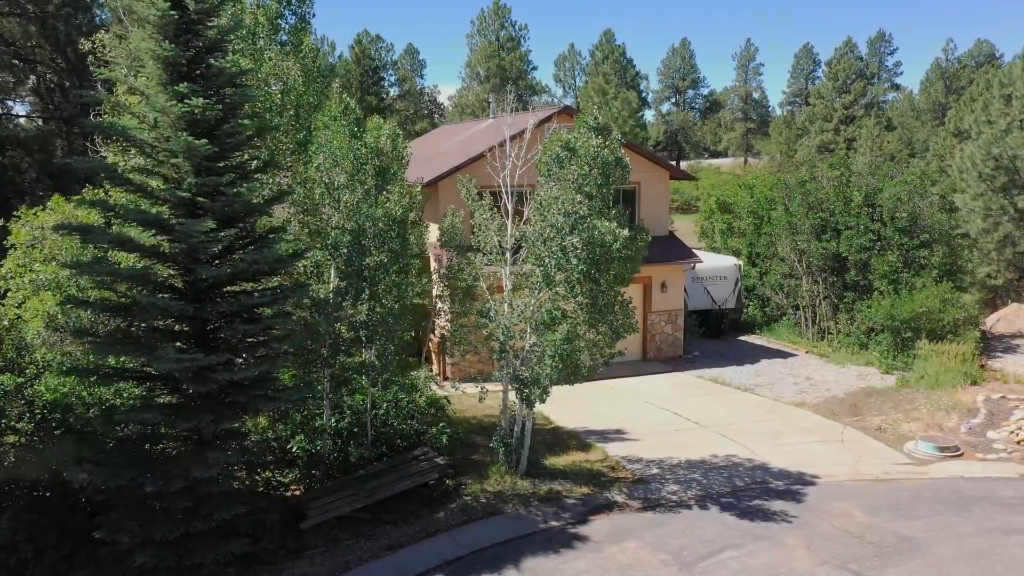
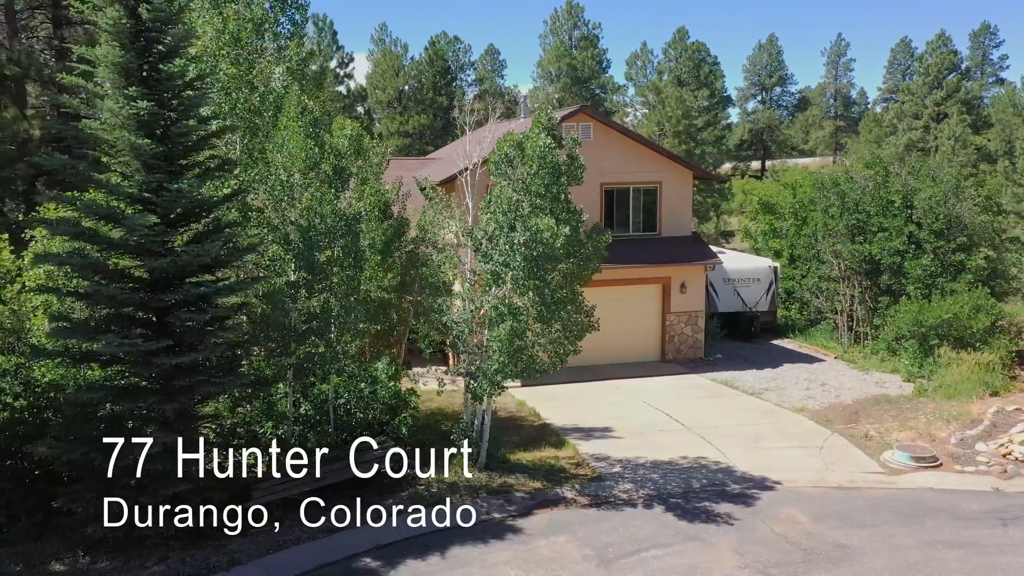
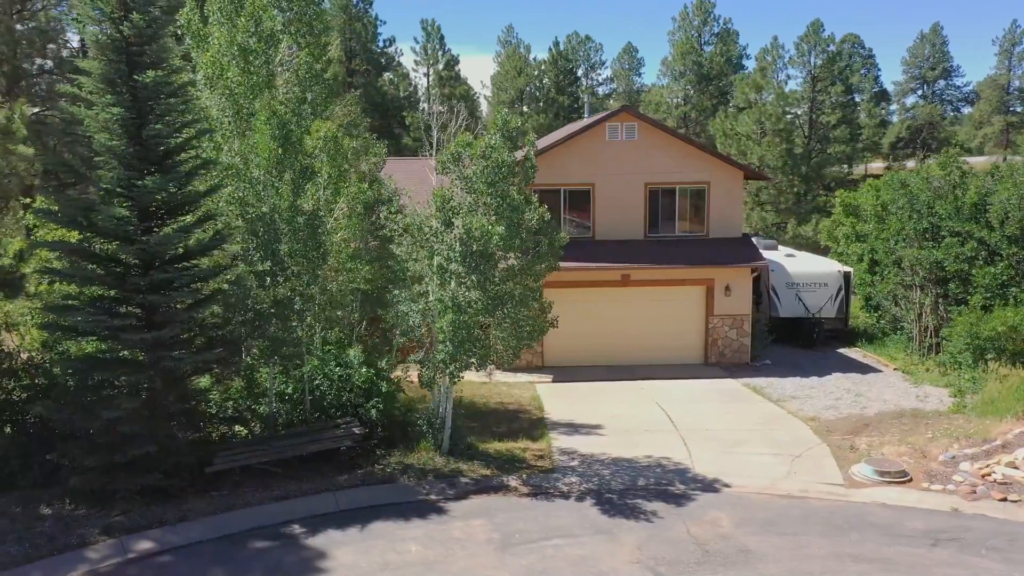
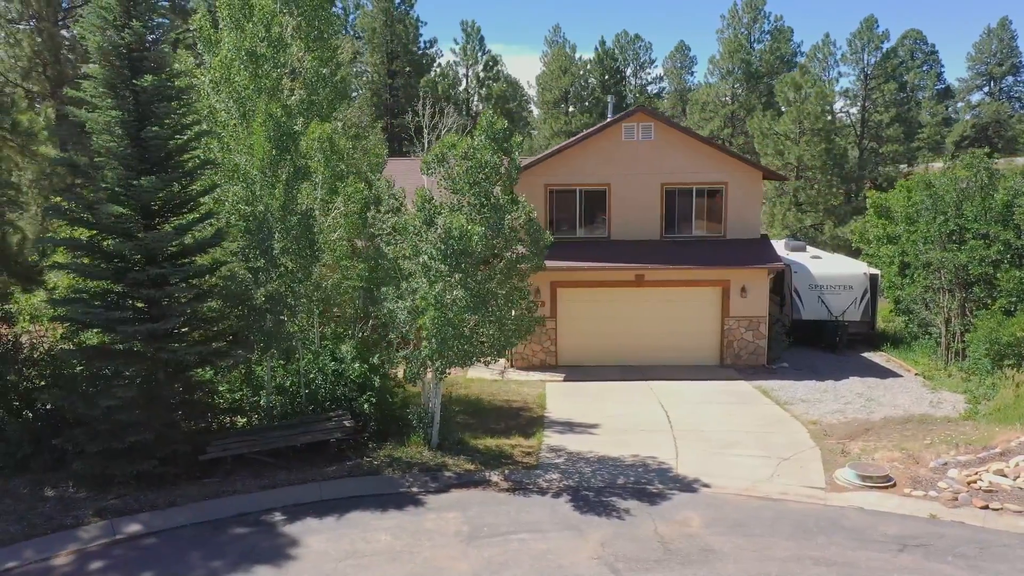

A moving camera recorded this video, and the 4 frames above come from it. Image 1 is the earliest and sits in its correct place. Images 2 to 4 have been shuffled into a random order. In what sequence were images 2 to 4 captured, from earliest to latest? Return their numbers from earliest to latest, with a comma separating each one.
2, 3, 4
